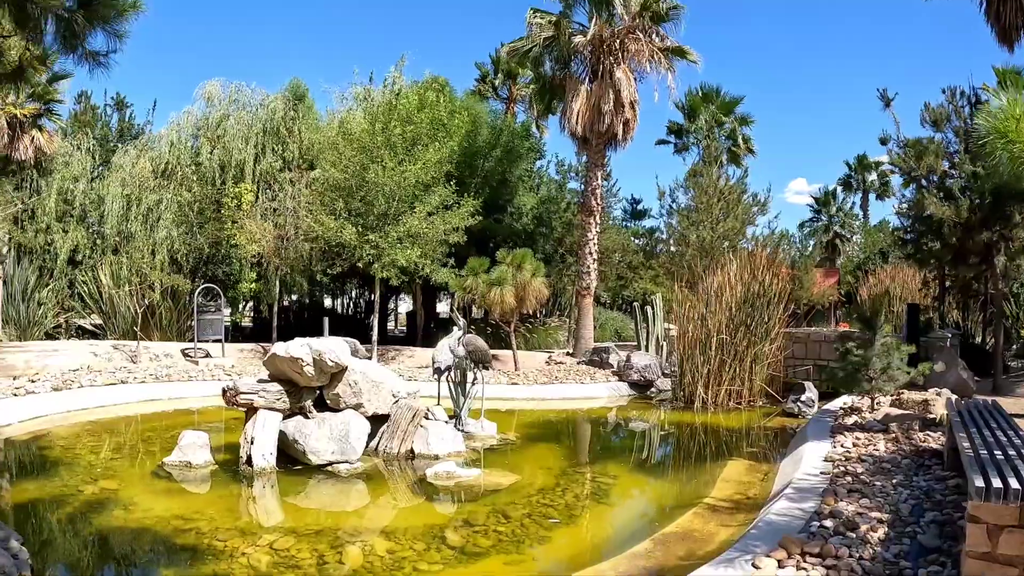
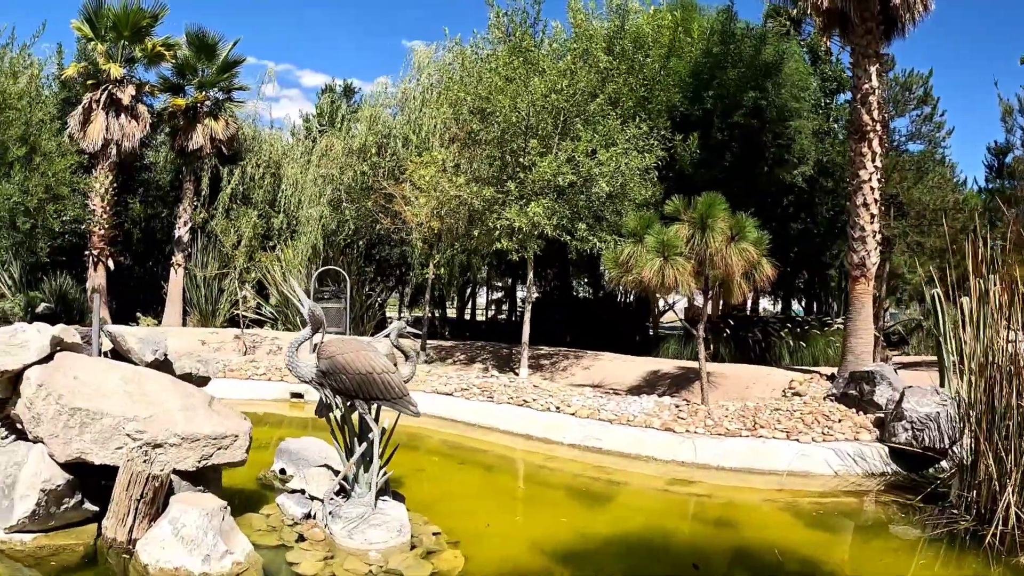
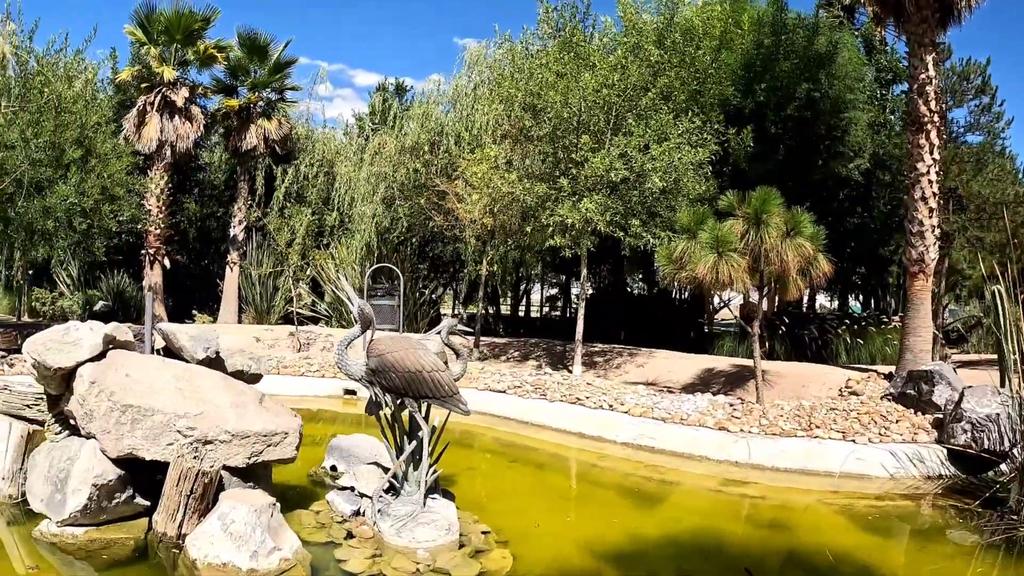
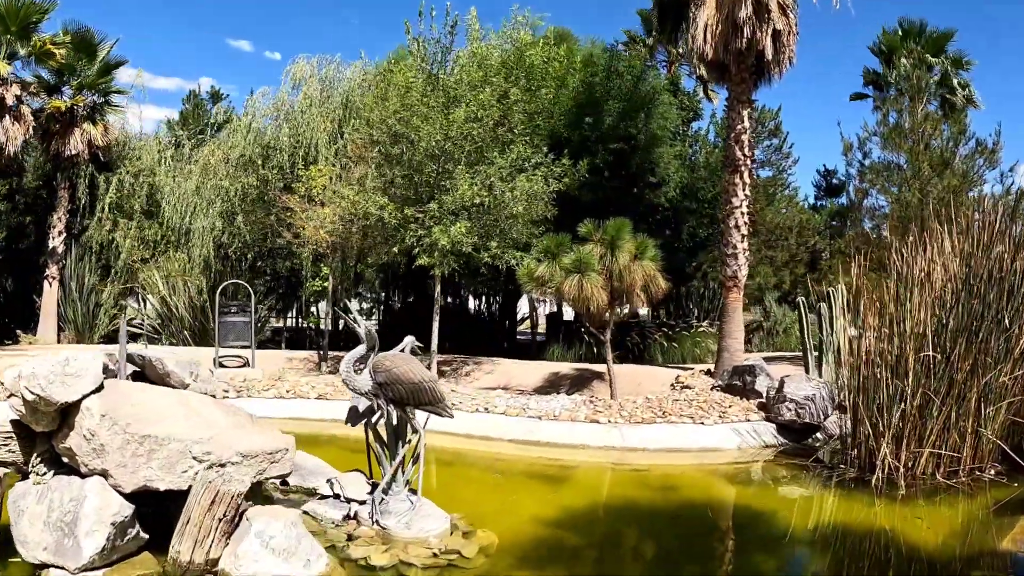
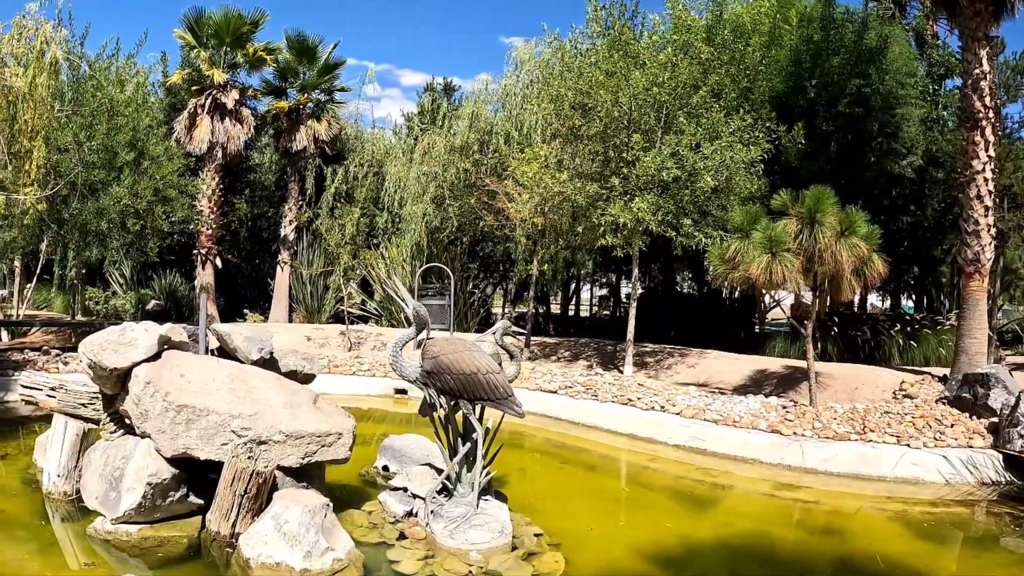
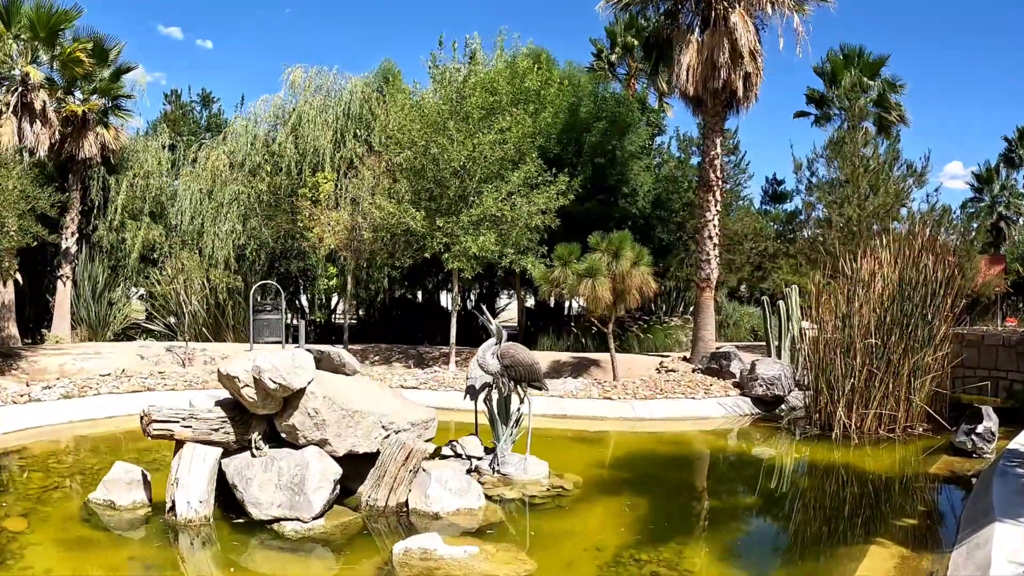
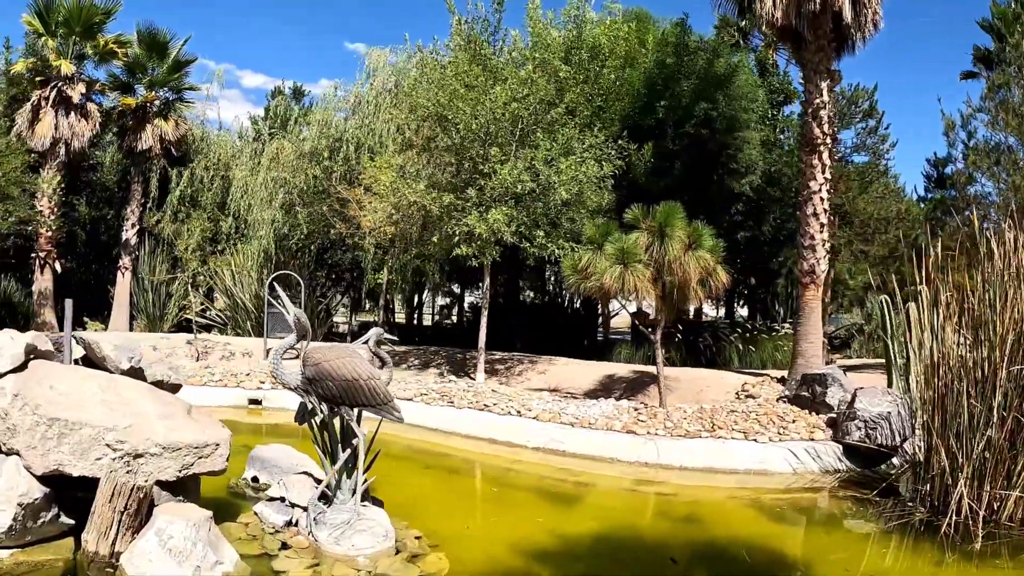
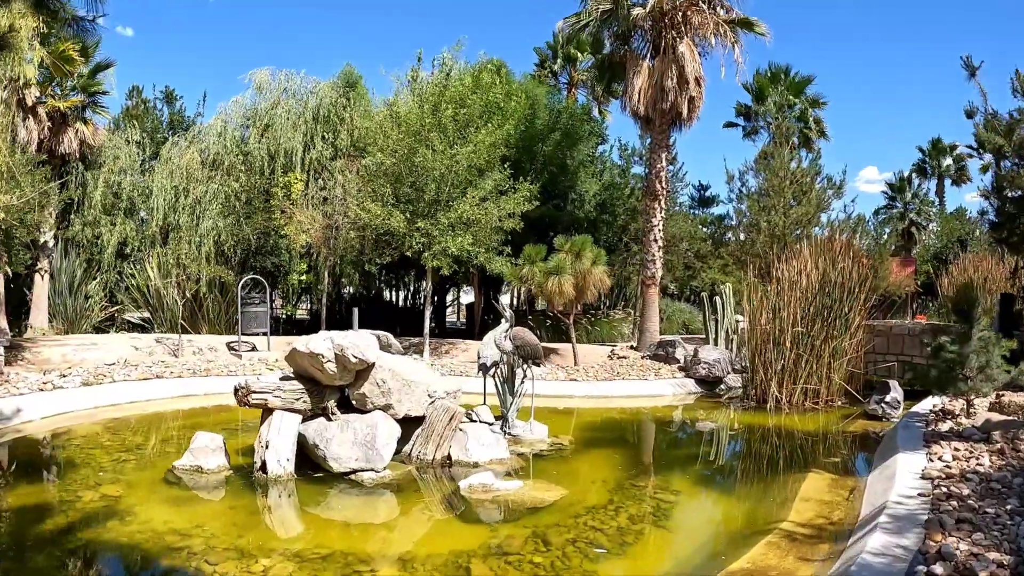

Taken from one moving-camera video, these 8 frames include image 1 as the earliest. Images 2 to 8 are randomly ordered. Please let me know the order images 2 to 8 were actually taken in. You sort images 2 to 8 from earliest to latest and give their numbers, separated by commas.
8, 6, 4, 7, 2, 3, 5
